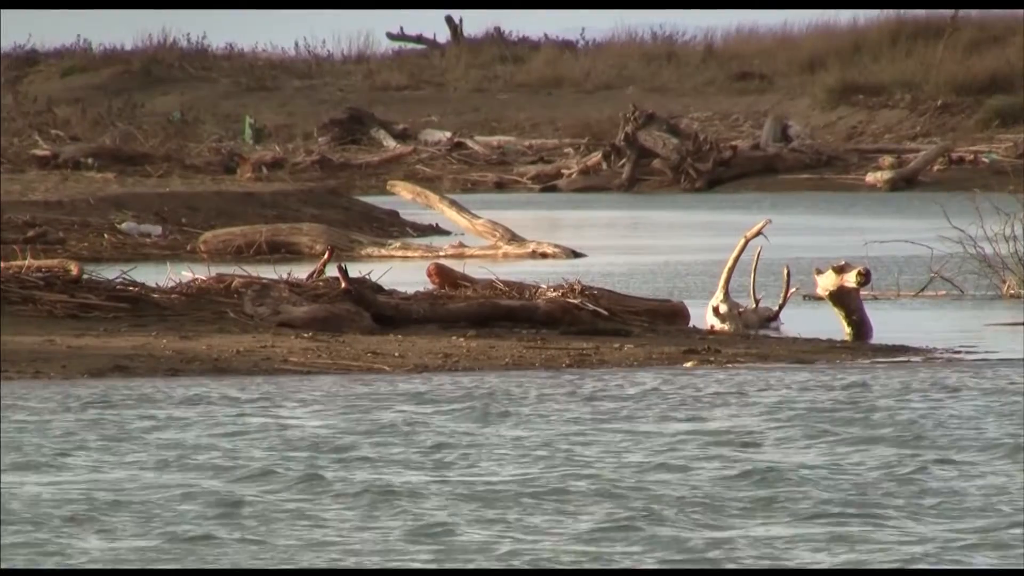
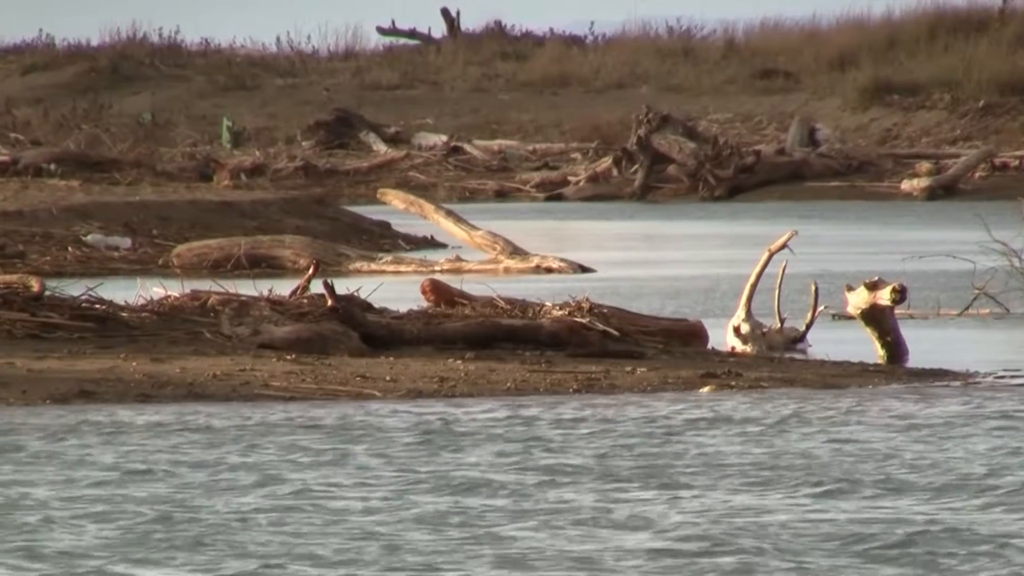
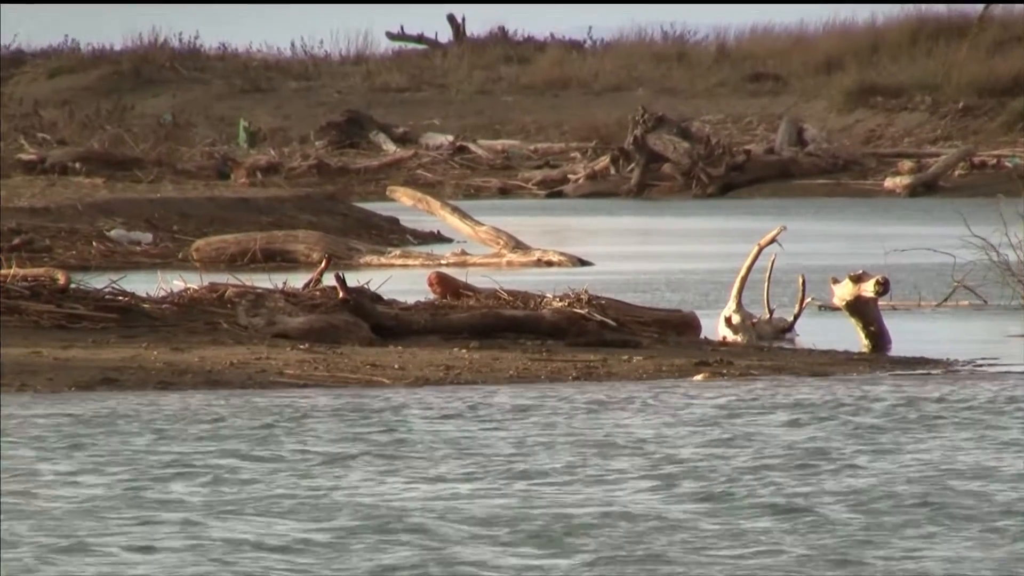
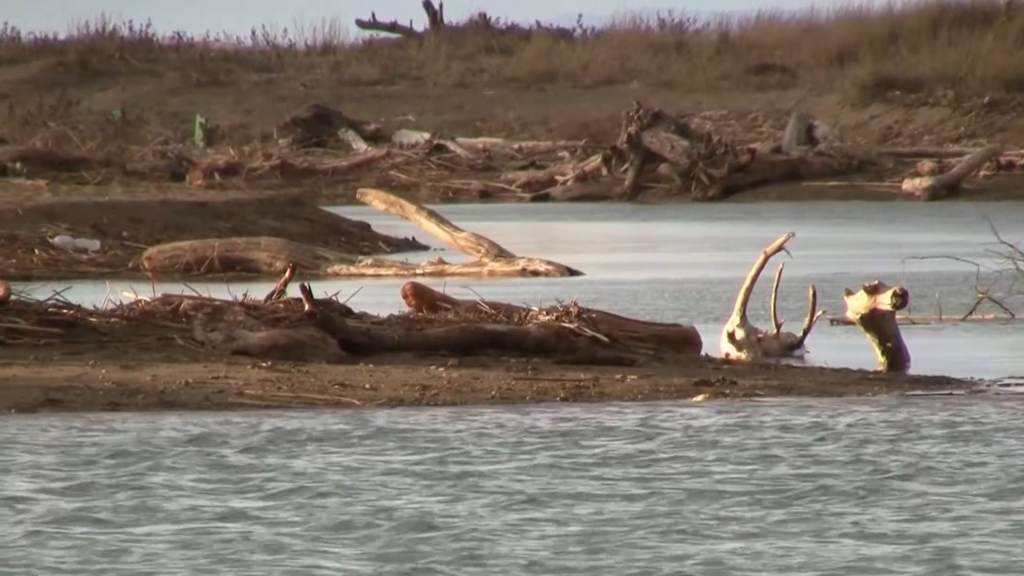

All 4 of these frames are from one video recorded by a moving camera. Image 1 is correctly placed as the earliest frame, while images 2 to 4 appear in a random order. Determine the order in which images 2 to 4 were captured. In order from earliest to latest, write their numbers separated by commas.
3, 2, 4
